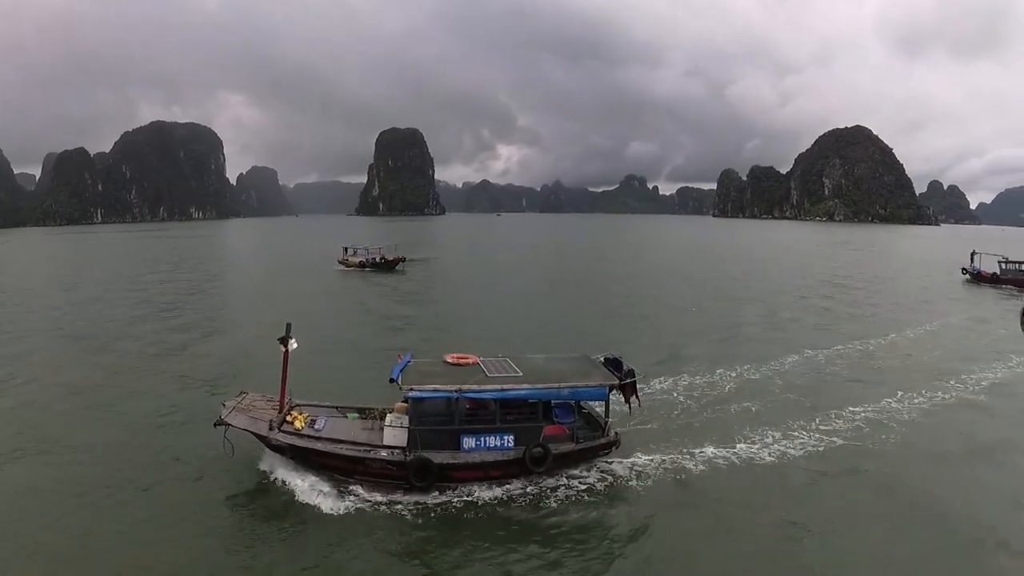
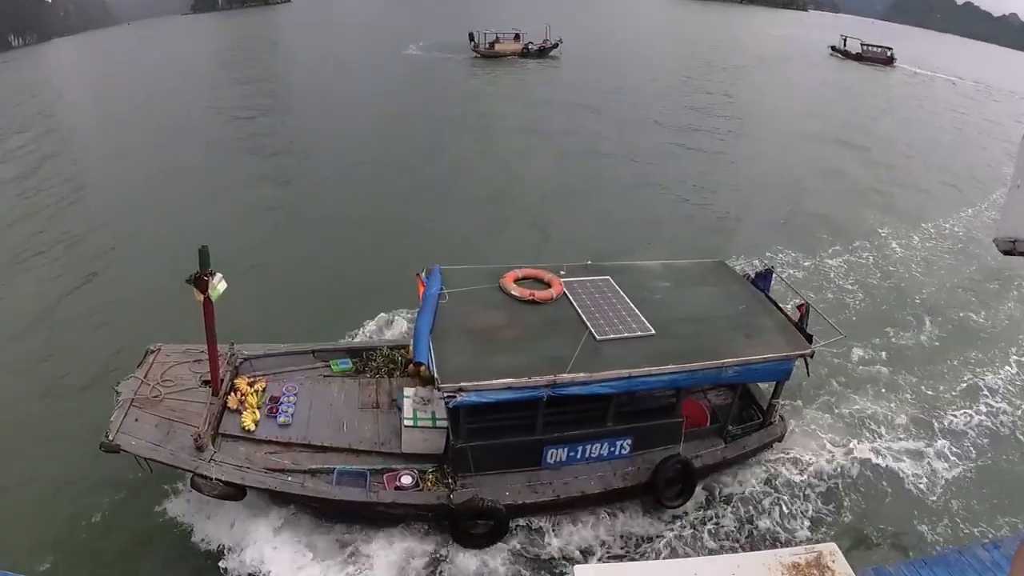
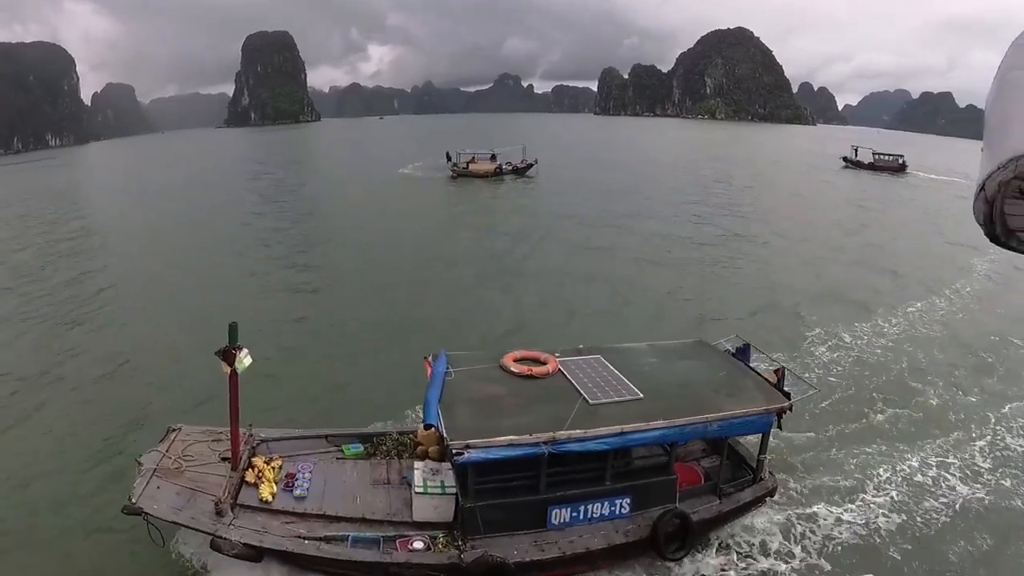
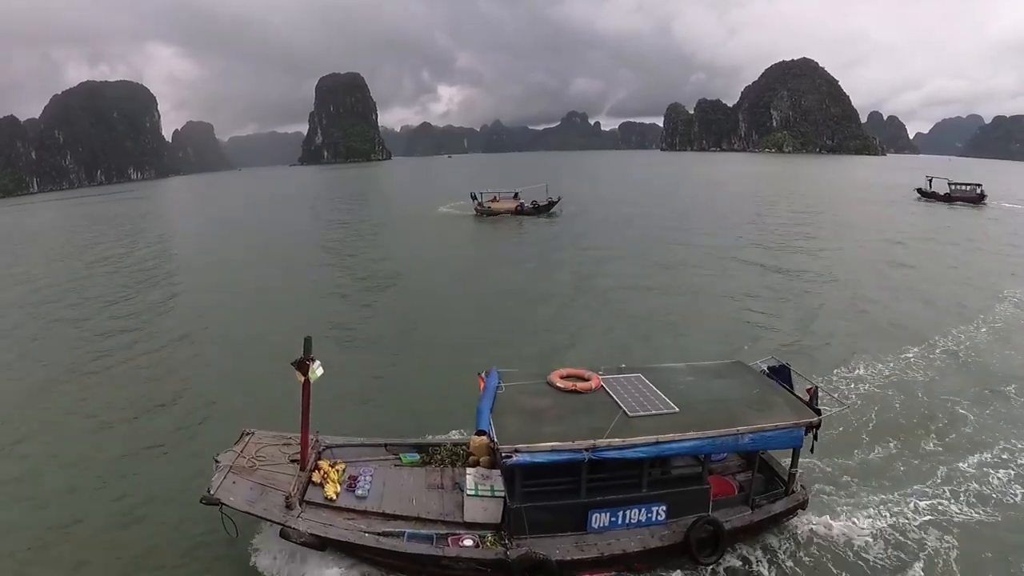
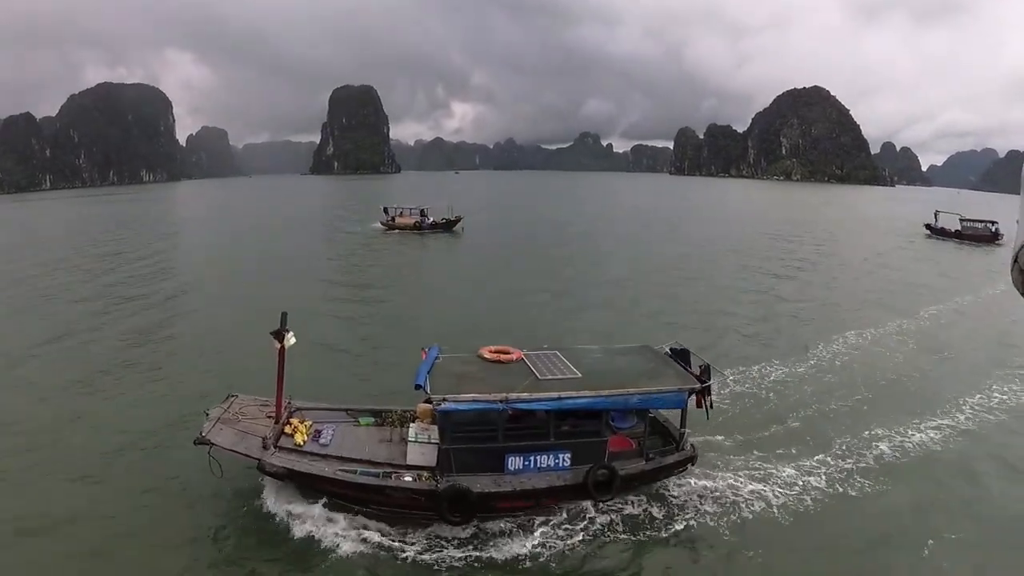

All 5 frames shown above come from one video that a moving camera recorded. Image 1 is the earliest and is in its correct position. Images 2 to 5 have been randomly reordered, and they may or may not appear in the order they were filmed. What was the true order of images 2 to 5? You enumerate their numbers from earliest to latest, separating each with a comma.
5, 4, 3, 2
